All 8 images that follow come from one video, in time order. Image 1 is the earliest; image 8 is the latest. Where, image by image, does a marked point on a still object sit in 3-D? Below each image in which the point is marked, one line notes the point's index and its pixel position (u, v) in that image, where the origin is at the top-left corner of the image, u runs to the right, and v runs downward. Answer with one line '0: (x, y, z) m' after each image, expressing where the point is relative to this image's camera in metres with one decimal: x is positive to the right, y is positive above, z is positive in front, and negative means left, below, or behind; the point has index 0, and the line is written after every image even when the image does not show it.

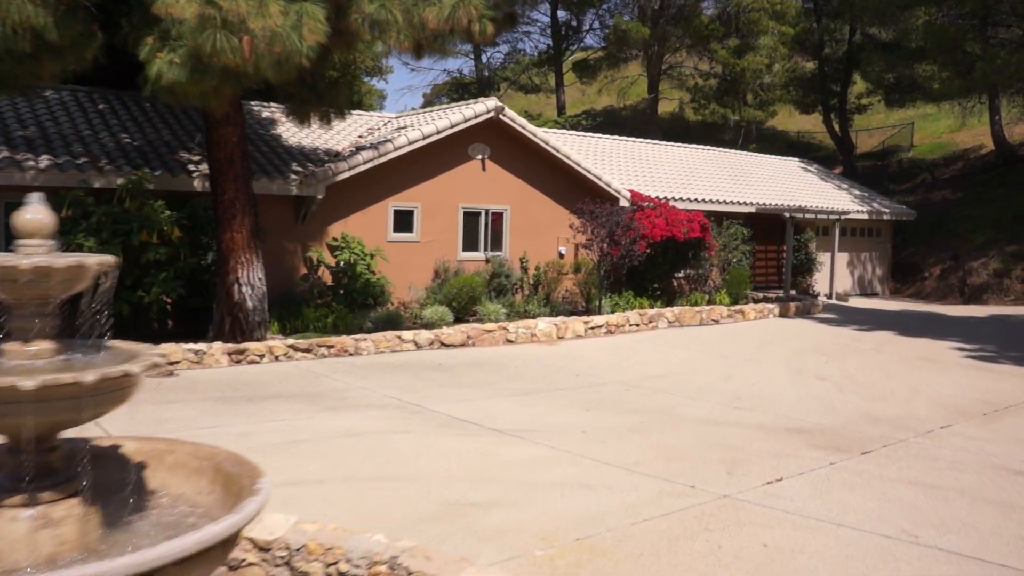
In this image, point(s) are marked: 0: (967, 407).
0: (+5.4, -1.4, +10.1) m
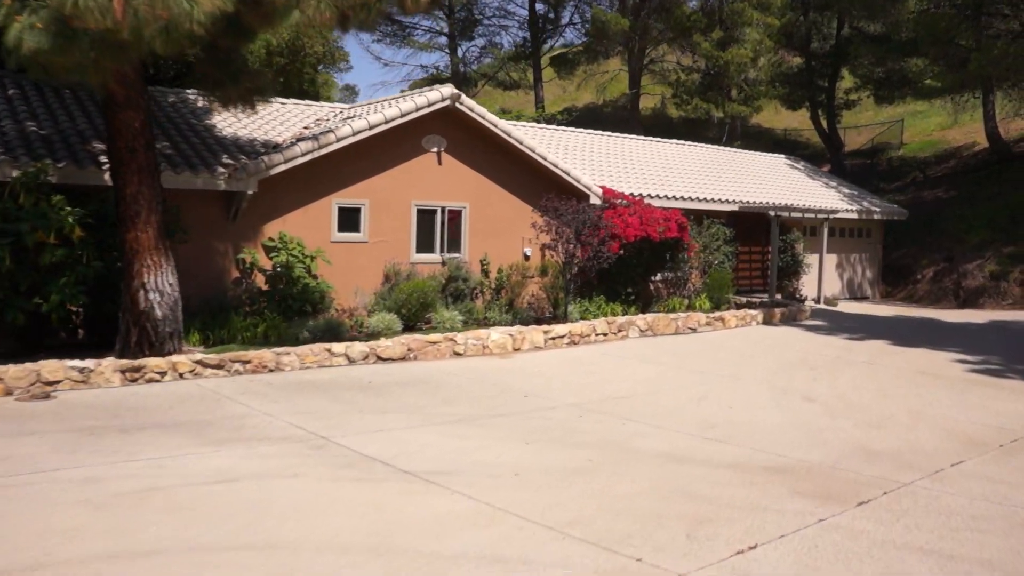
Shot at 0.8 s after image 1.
0: (+4.7, -1.5, +8.5) m
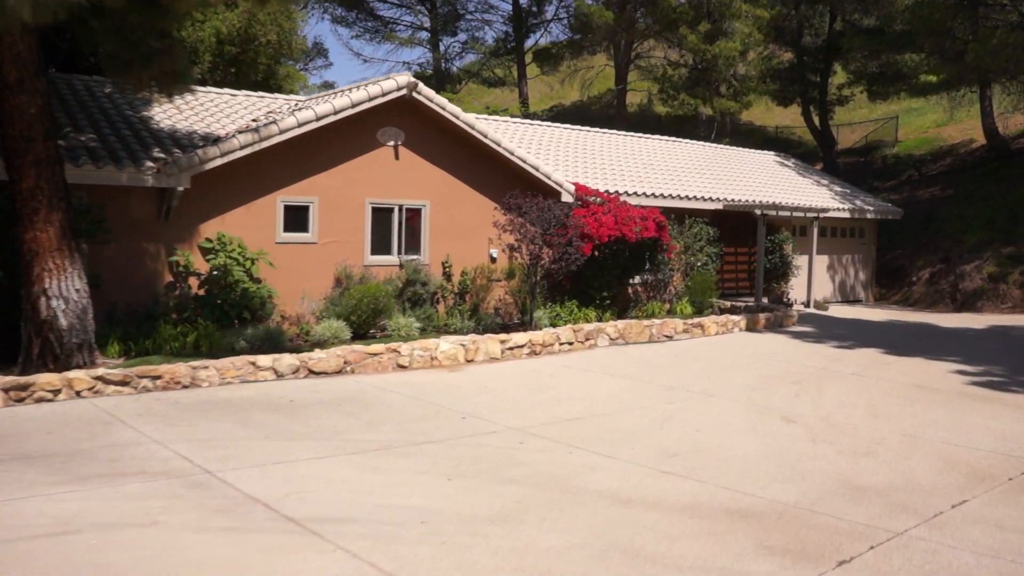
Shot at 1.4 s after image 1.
0: (+4.0, -1.5, +7.3) m
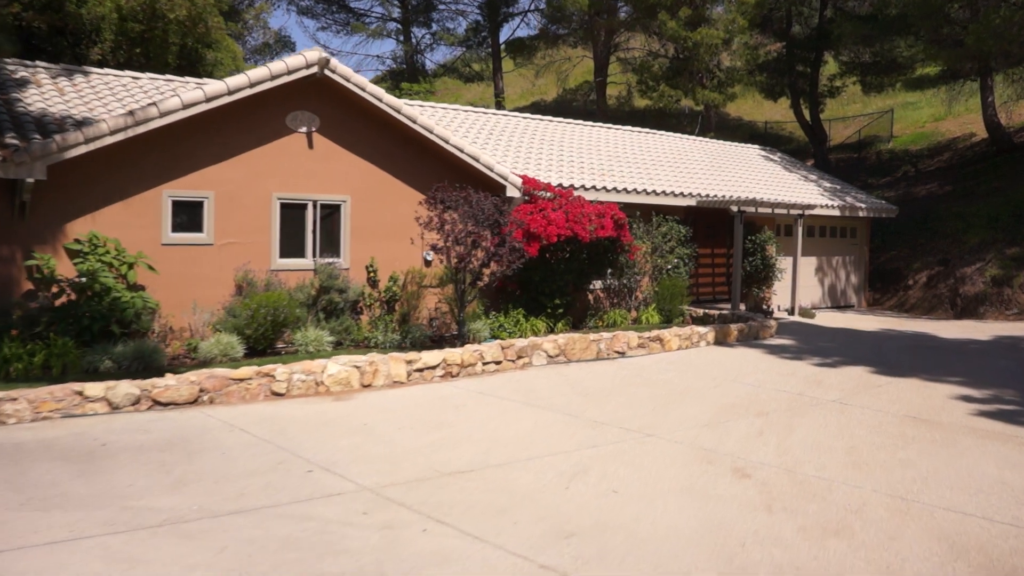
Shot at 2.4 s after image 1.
0: (+3.0, -1.6, +5.1) m
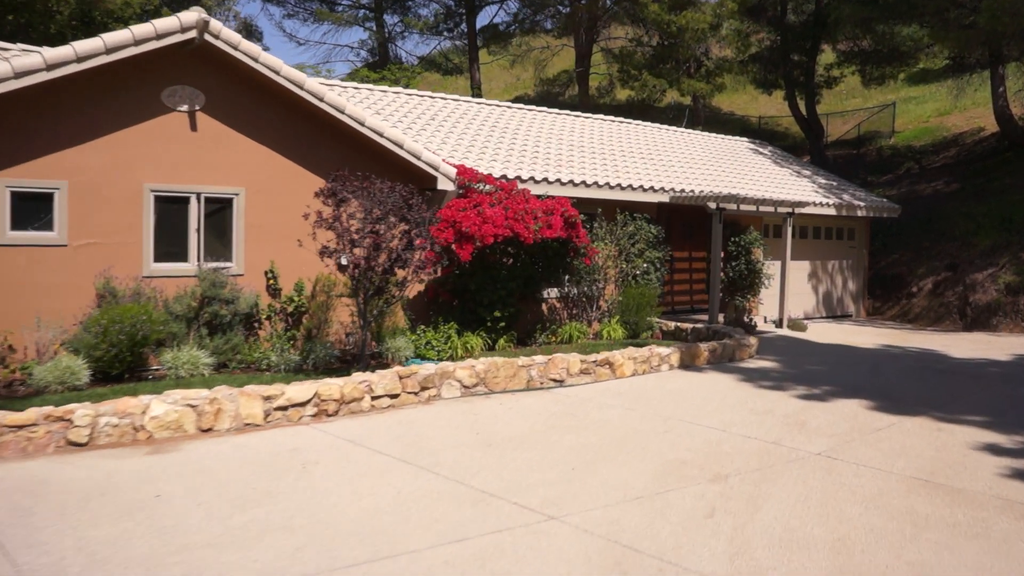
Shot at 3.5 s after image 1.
0: (+1.9, -1.7, +2.8) m
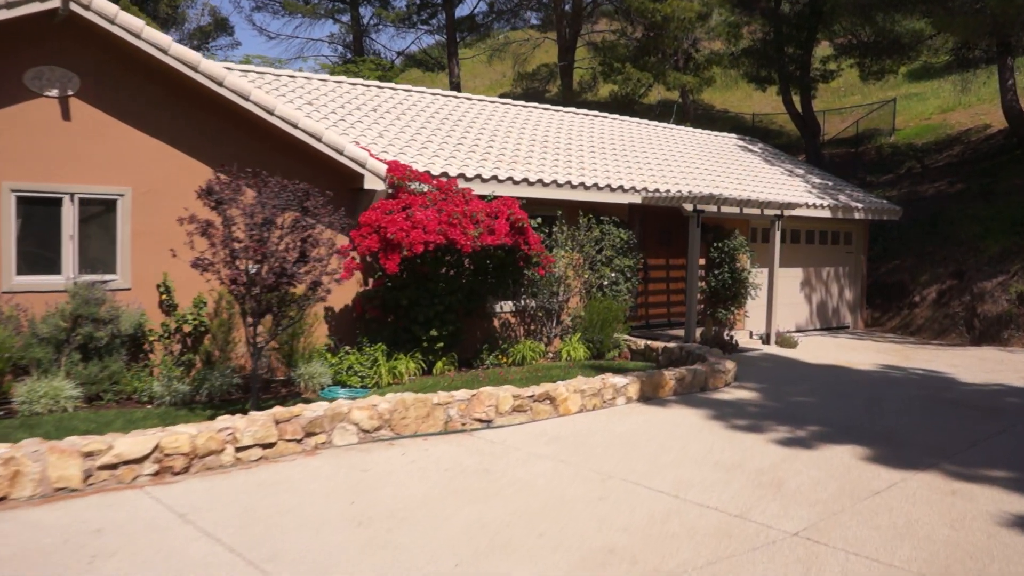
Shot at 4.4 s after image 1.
0: (+1.2, -1.9, +1.0) m
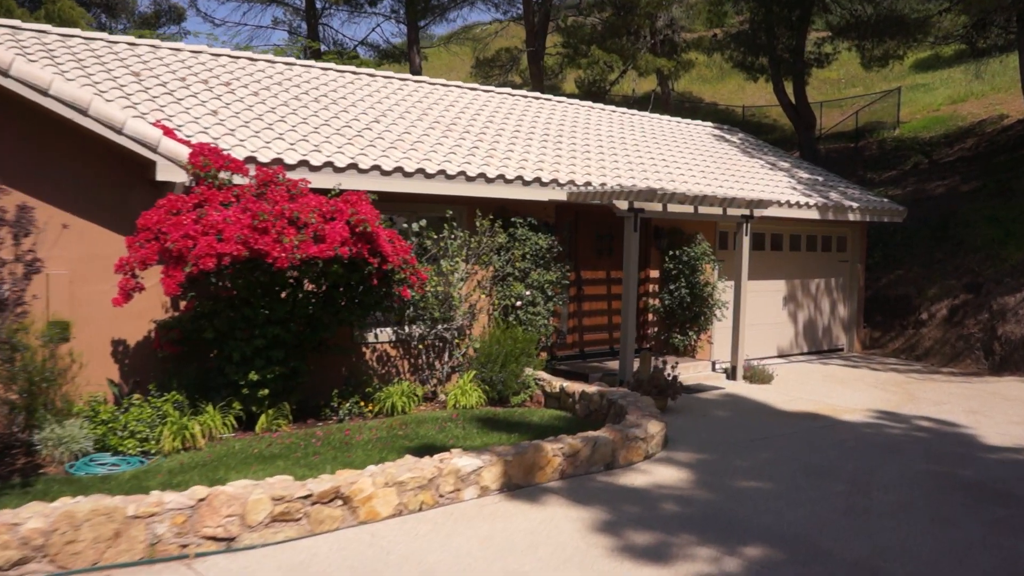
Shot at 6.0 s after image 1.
0: (-0.3, -2.1, -2.0) m
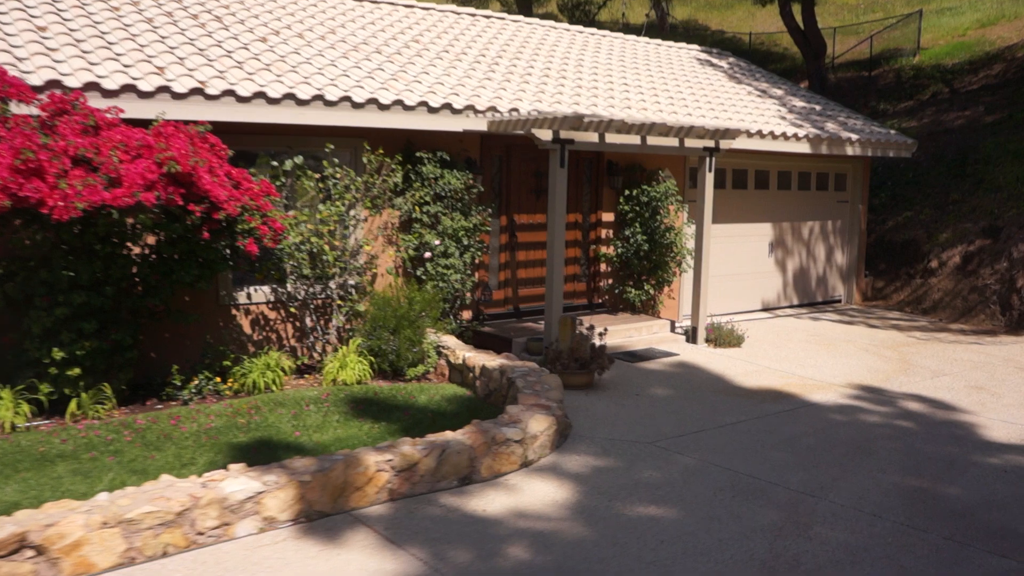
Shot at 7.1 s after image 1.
0: (-1.6, -2.4, -3.5) m
